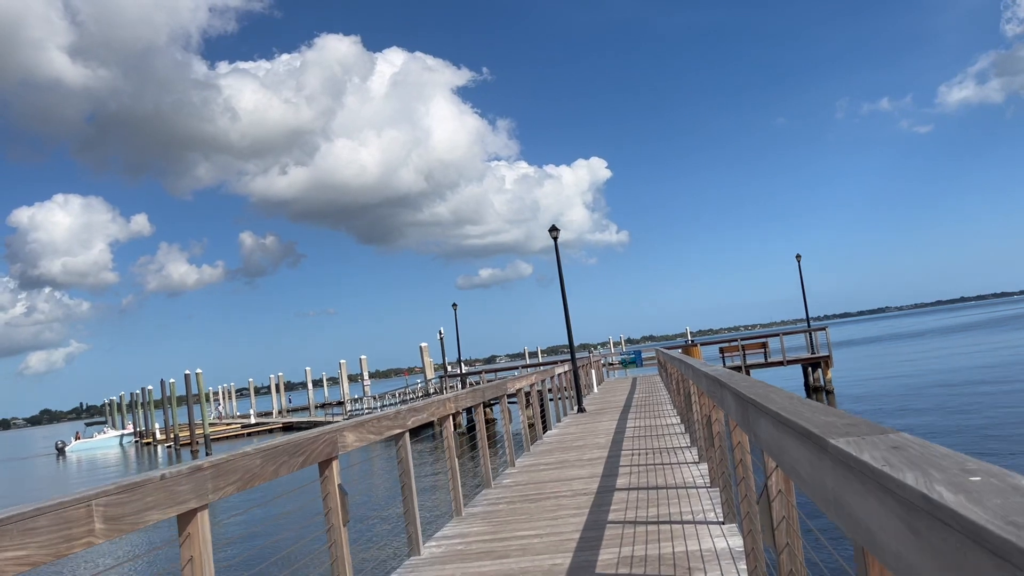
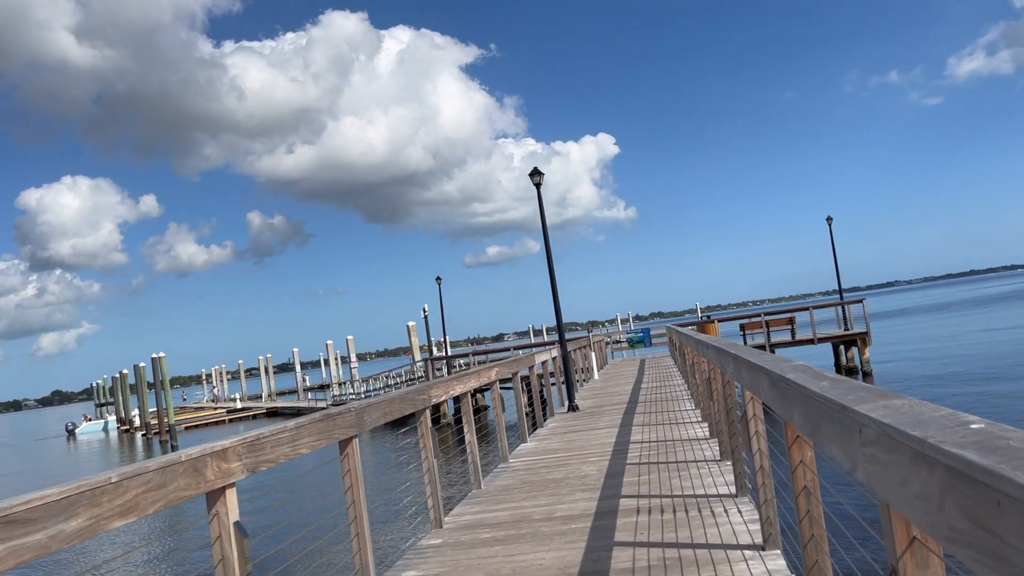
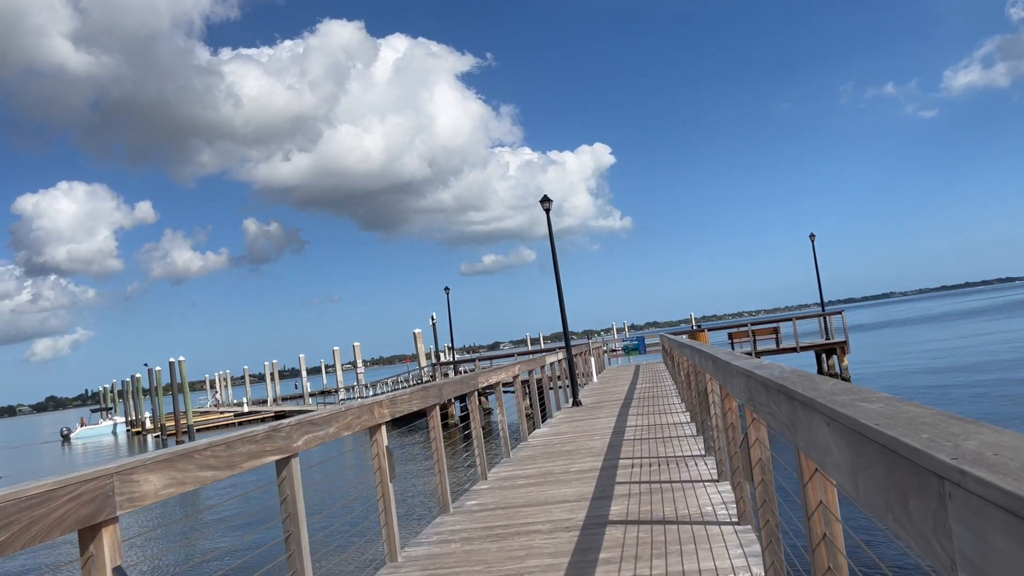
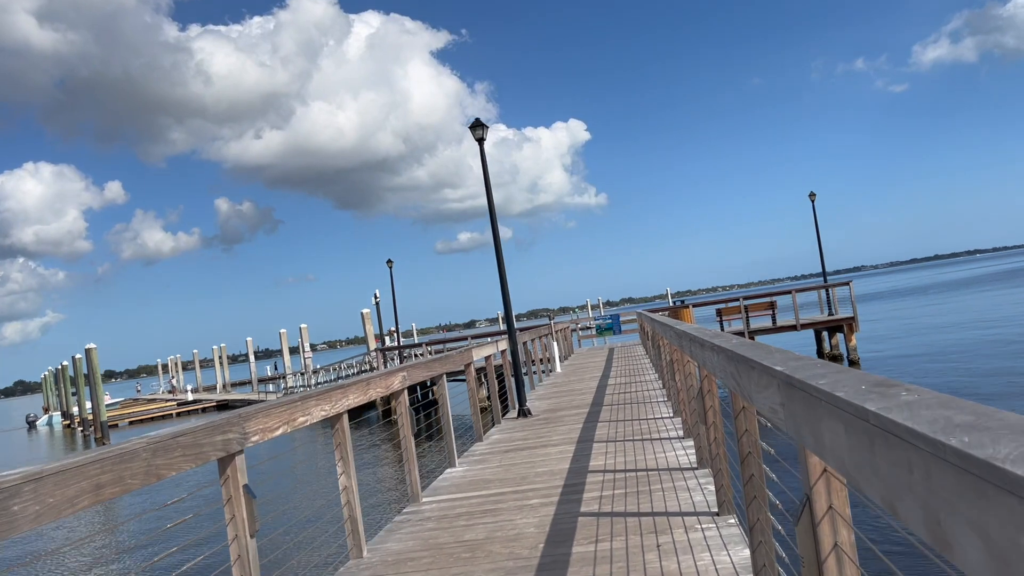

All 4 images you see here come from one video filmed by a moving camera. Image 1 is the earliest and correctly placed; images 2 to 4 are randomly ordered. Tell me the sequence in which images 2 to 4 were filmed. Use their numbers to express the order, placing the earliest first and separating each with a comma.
3, 2, 4
